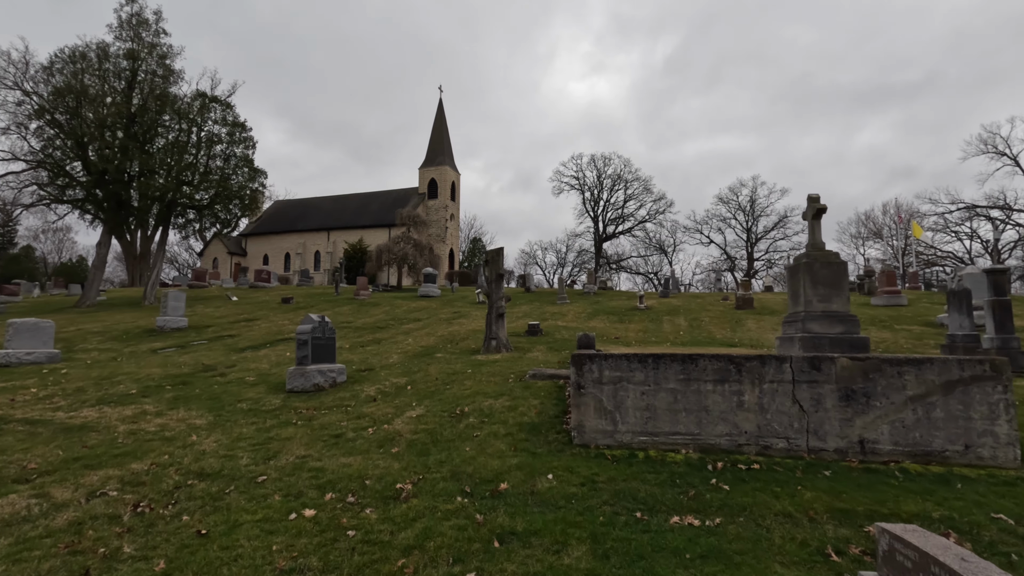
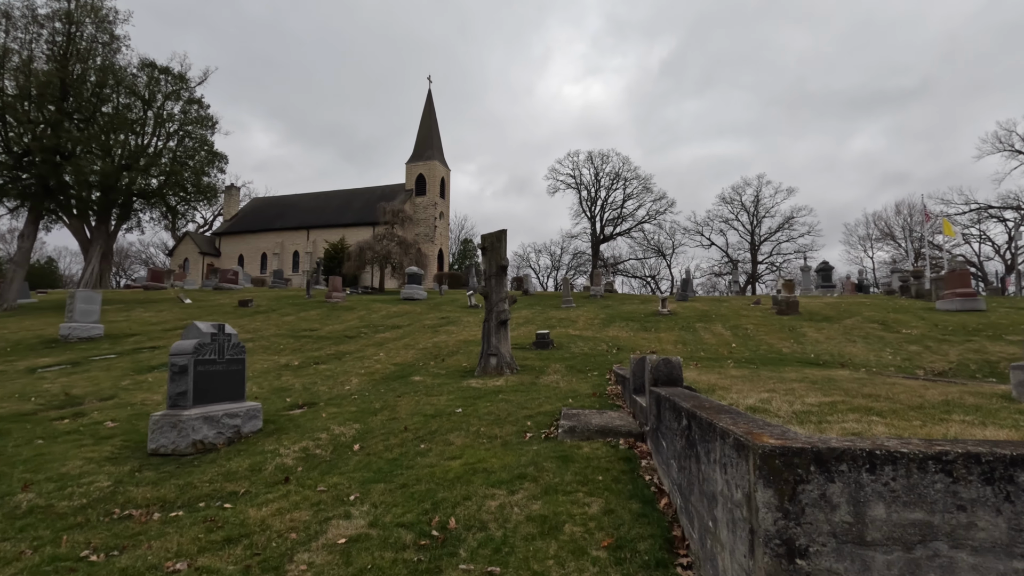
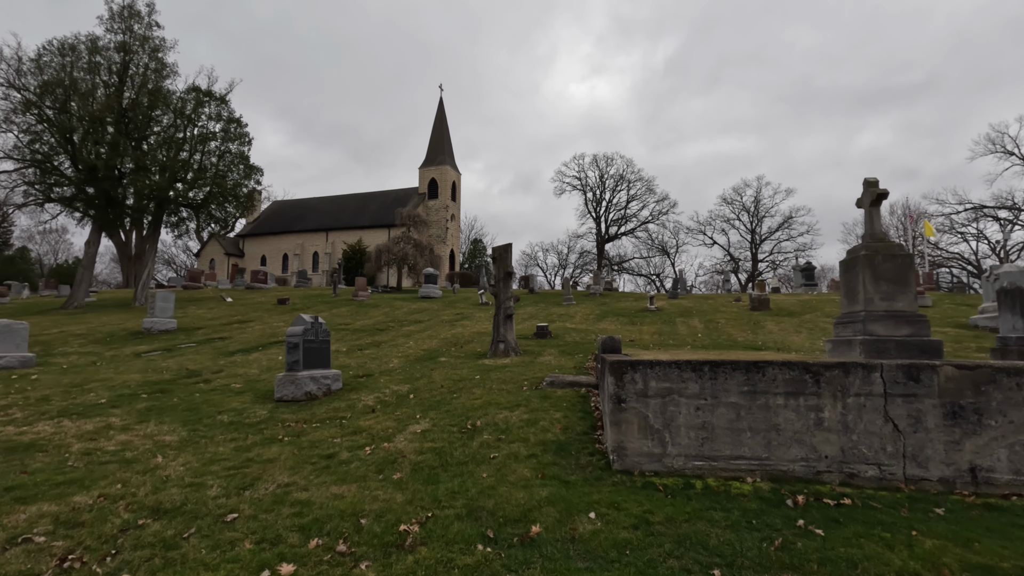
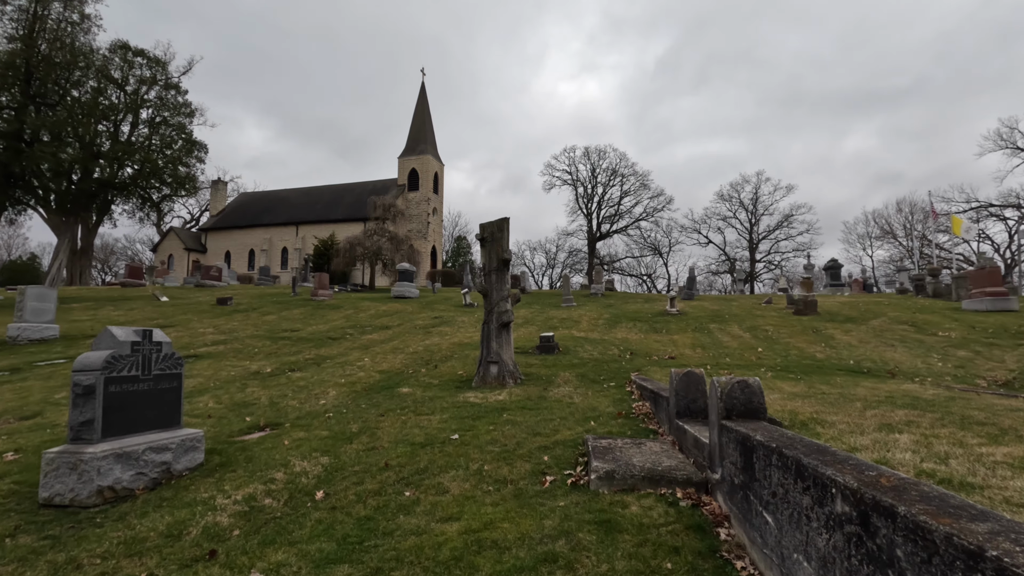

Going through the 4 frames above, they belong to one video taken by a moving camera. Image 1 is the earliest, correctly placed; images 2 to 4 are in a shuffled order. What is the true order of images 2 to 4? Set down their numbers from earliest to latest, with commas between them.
3, 2, 4
